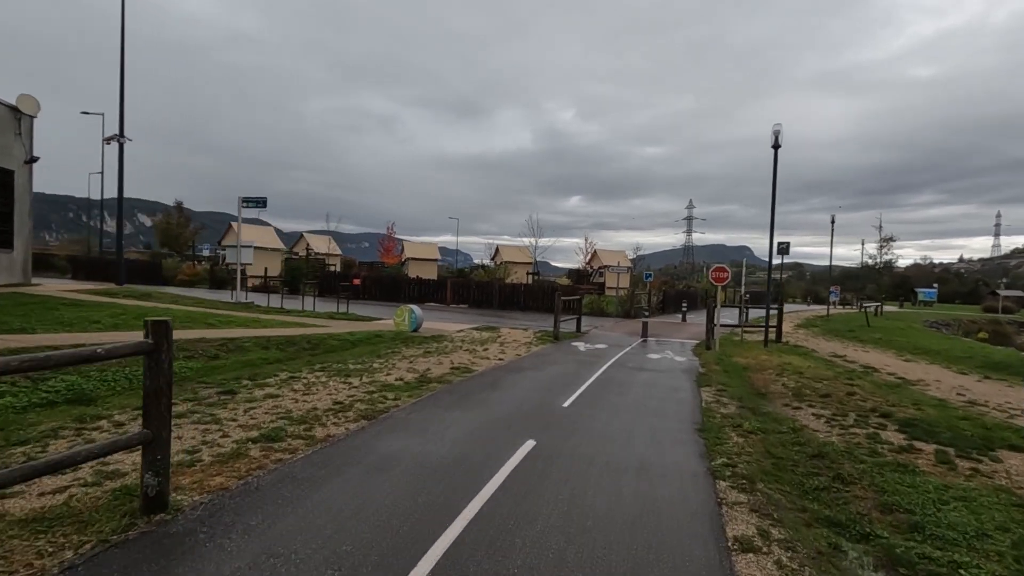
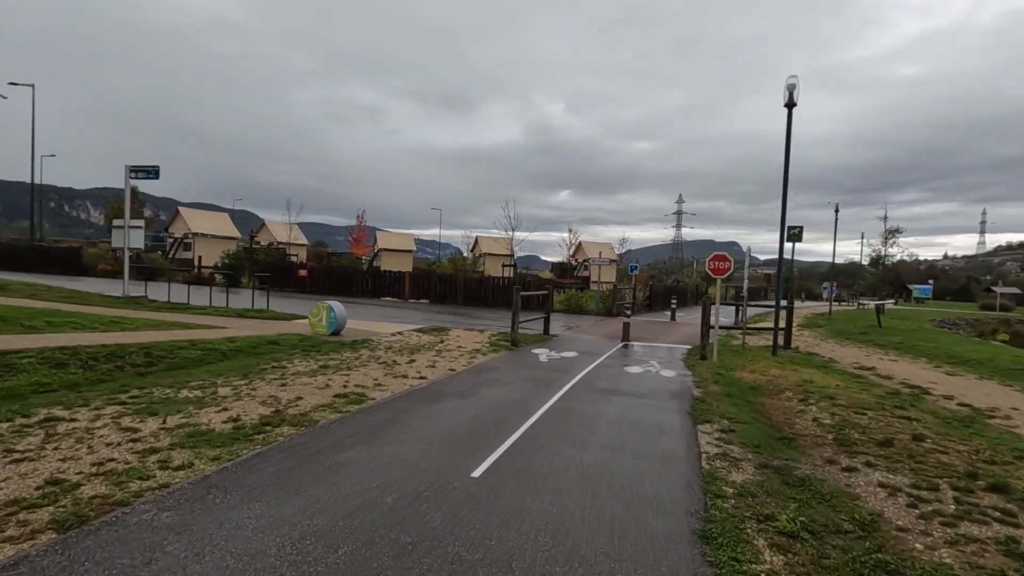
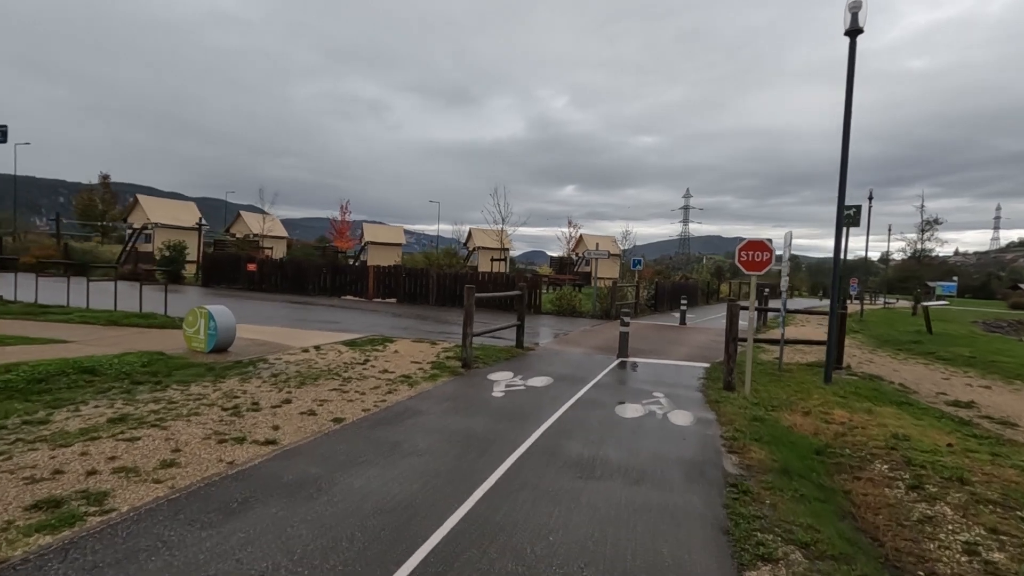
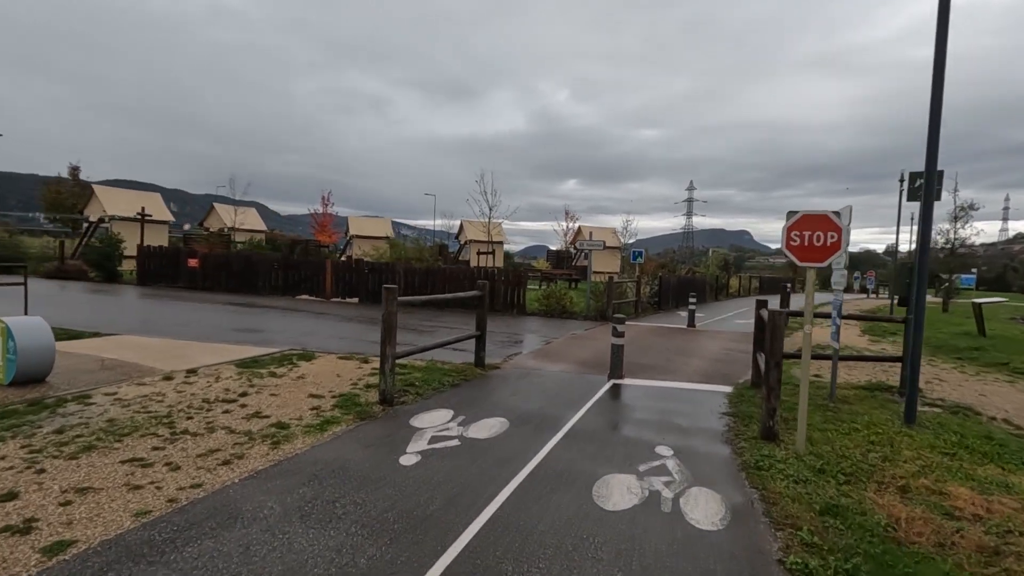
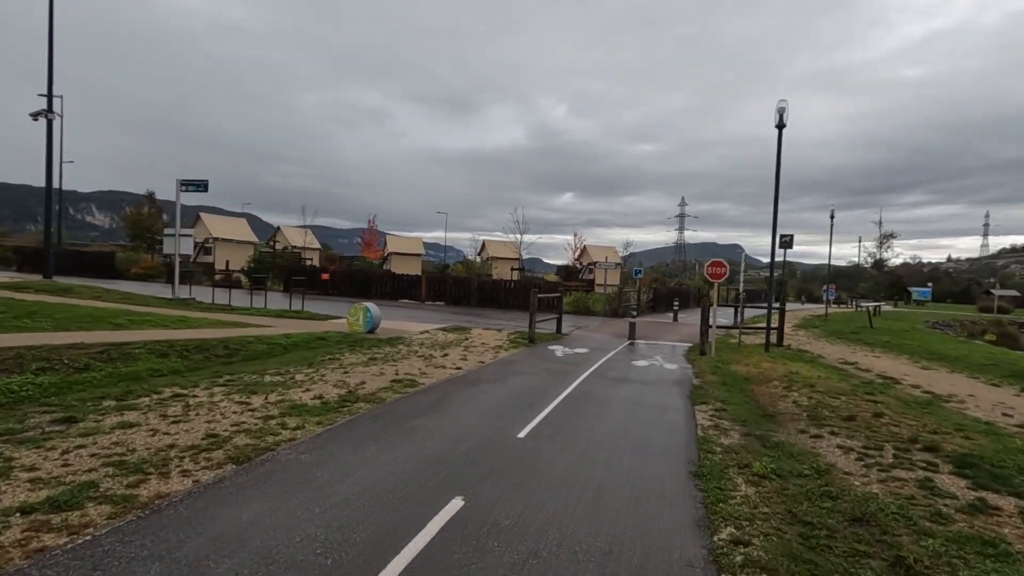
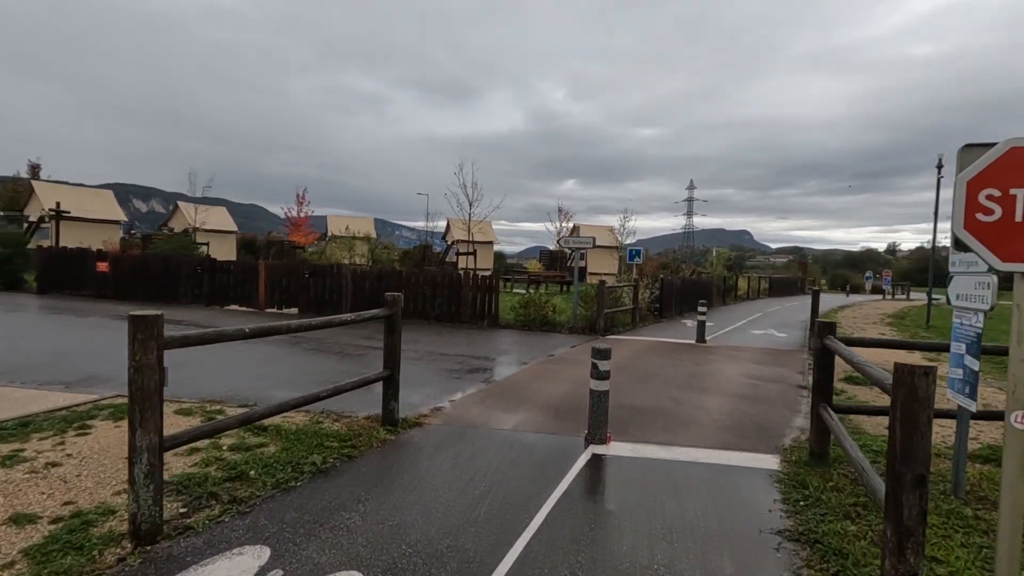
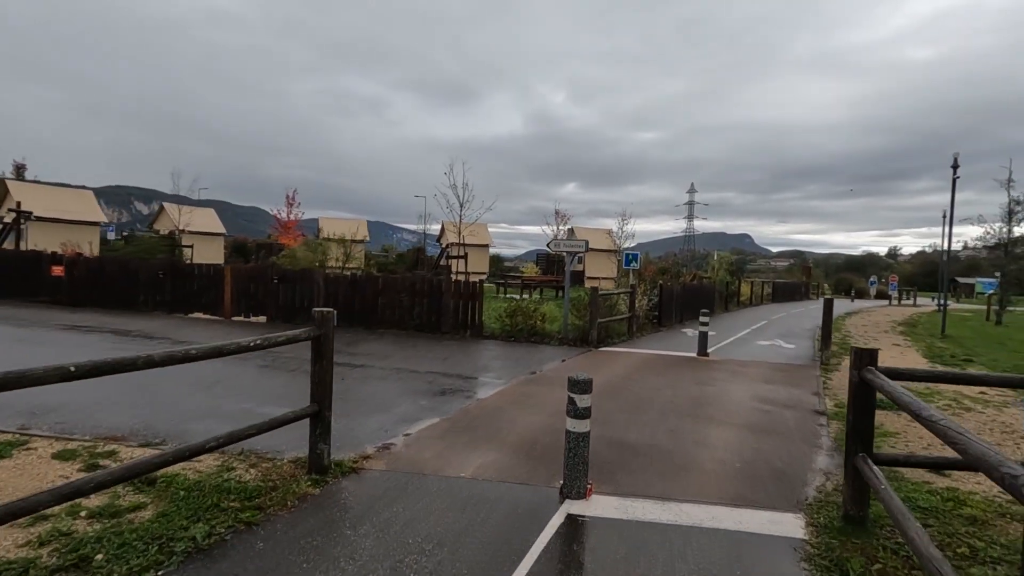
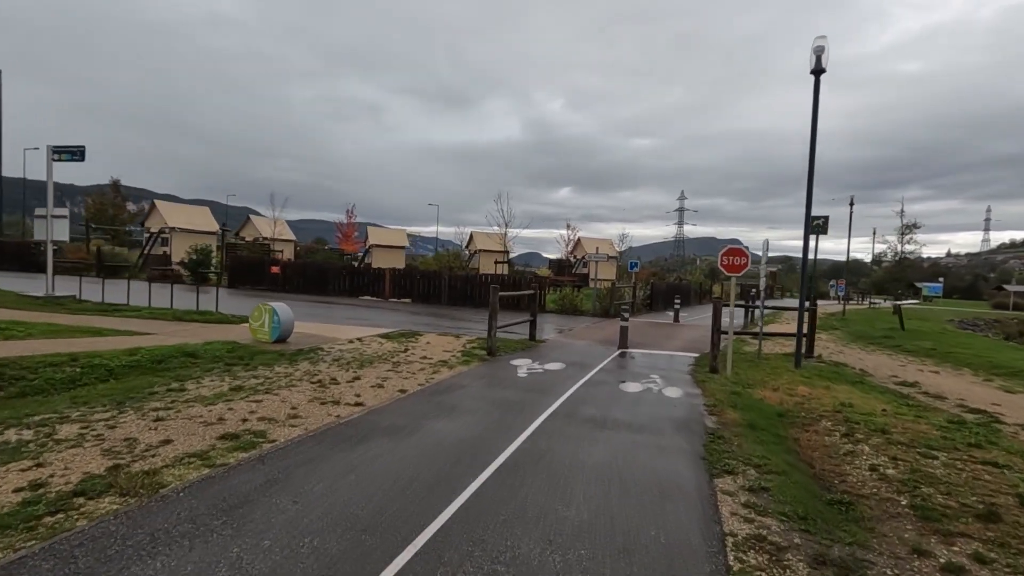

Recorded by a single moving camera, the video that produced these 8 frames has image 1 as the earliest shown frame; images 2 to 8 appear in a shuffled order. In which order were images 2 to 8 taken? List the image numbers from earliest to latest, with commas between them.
5, 2, 8, 3, 4, 6, 7
